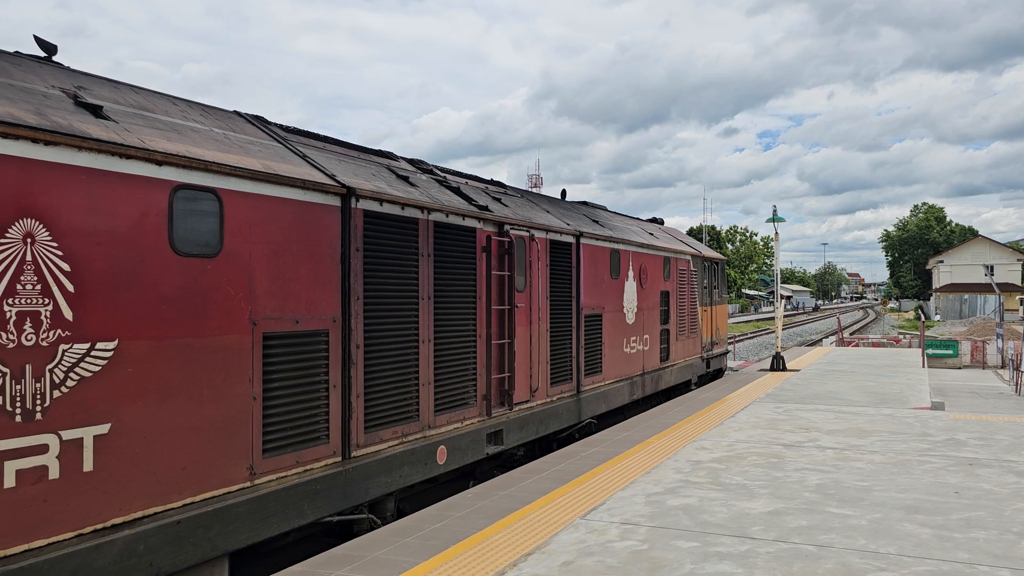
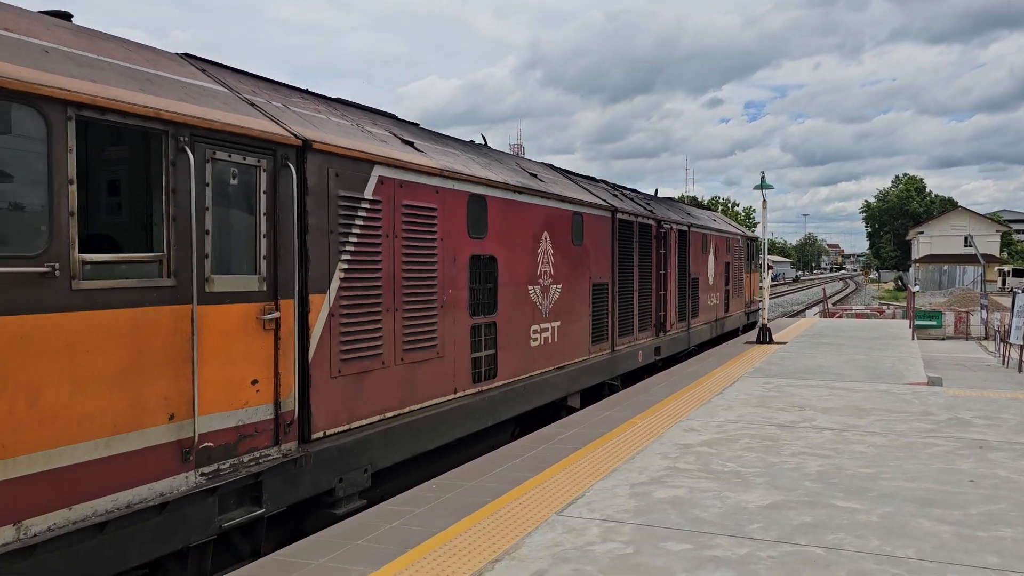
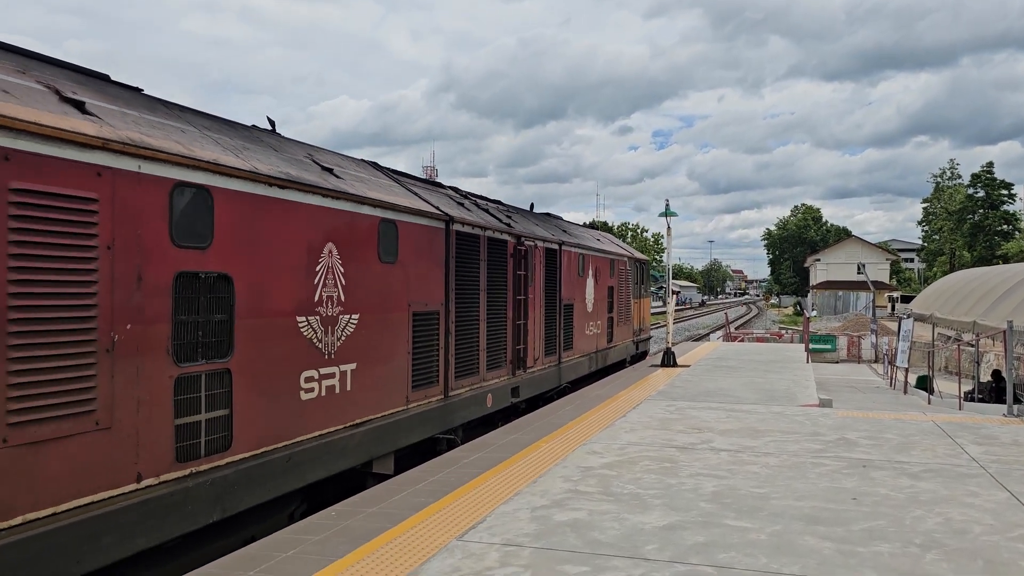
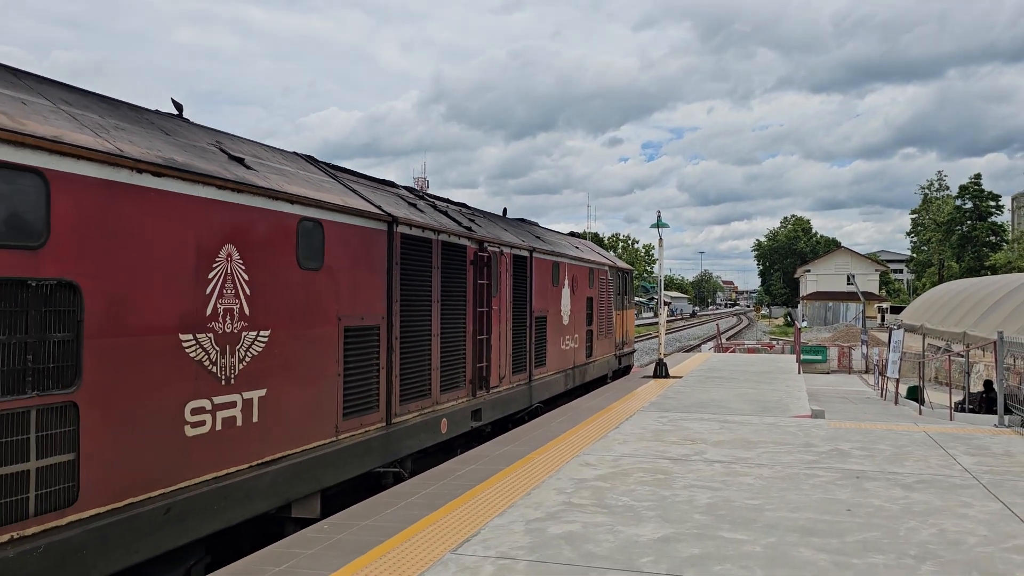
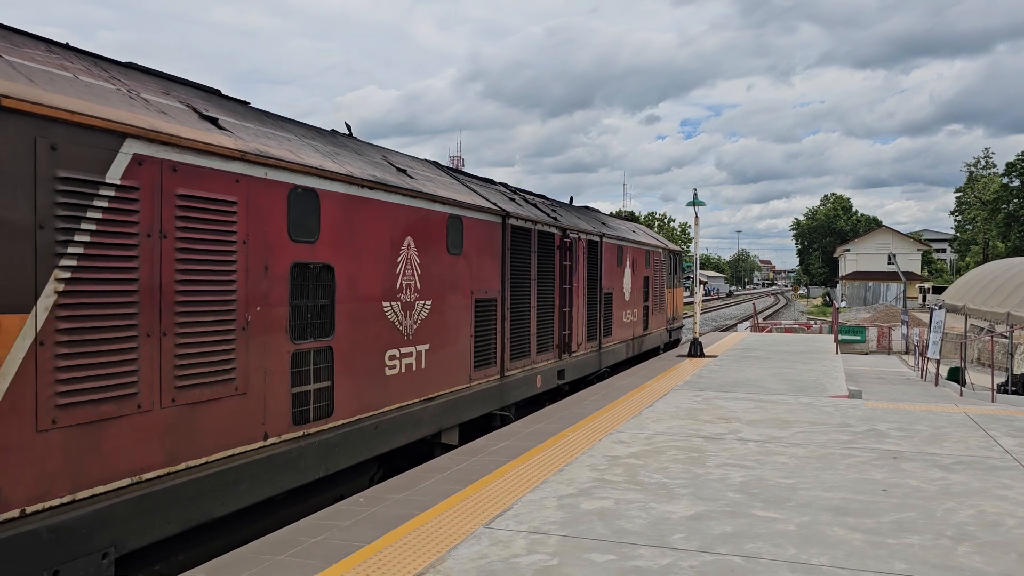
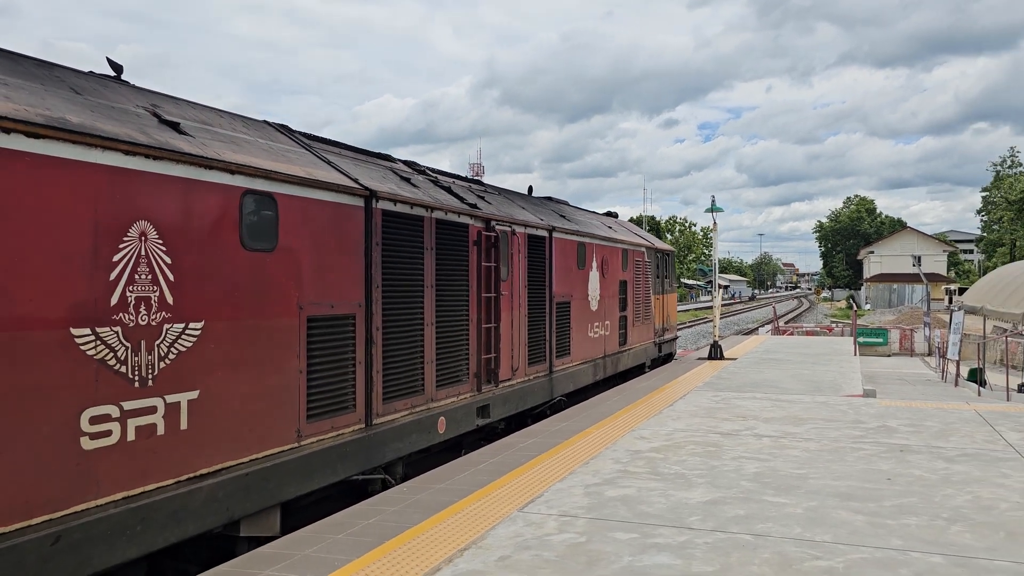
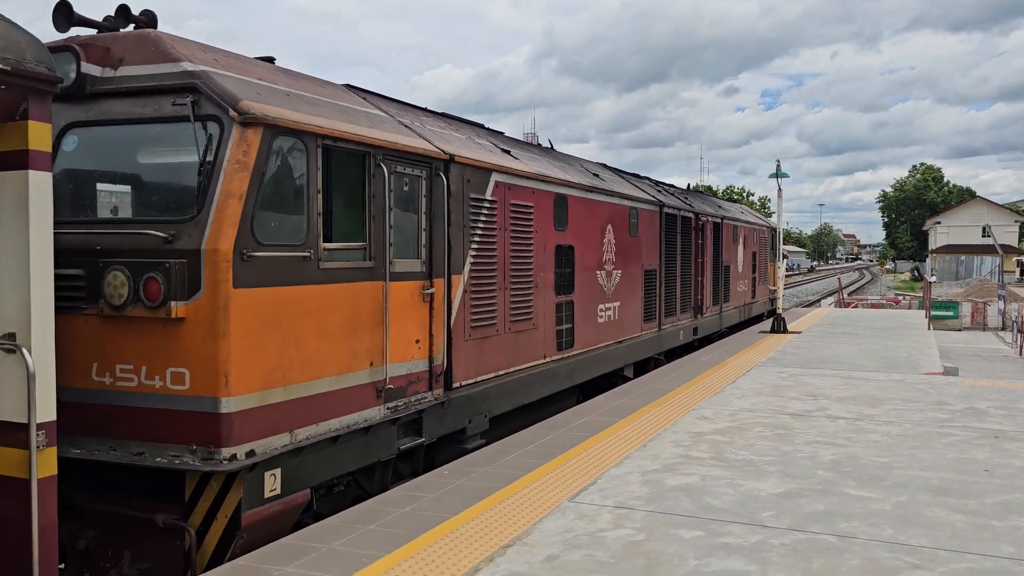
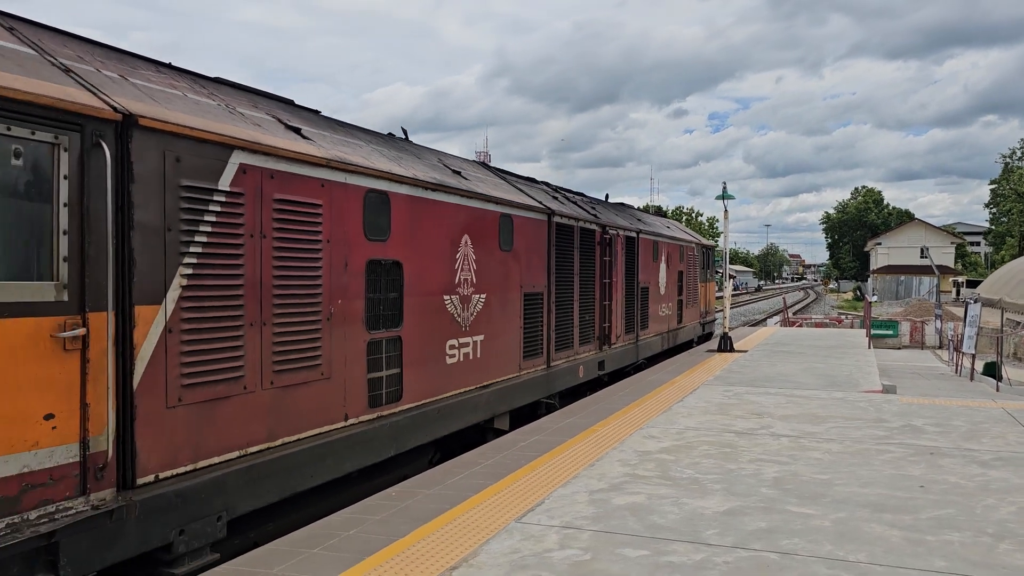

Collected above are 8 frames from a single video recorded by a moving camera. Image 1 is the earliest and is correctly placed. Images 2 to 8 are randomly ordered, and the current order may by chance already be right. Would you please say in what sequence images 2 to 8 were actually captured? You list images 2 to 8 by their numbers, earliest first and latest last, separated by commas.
6, 4, 3, 5, 8, 2, 7
